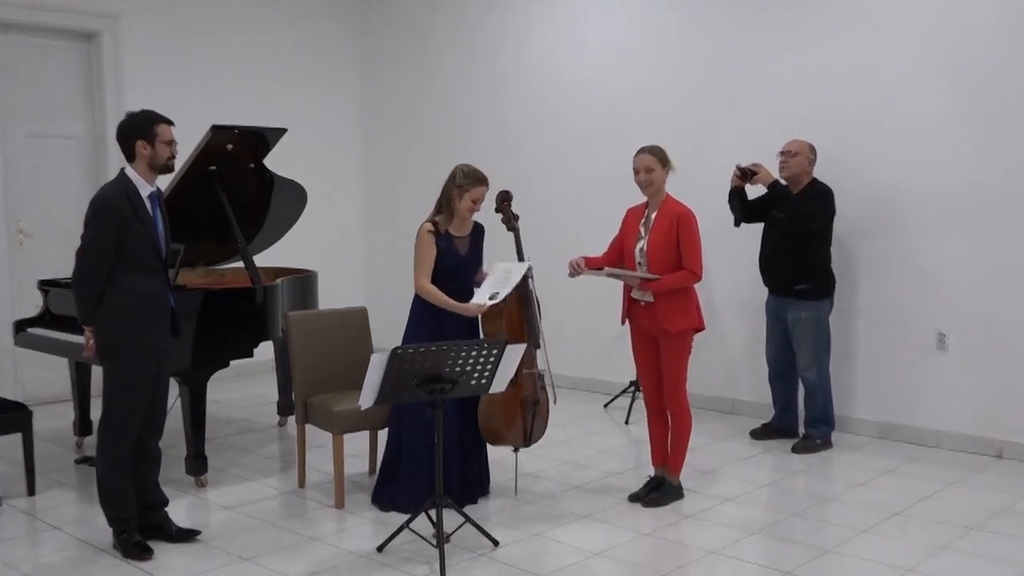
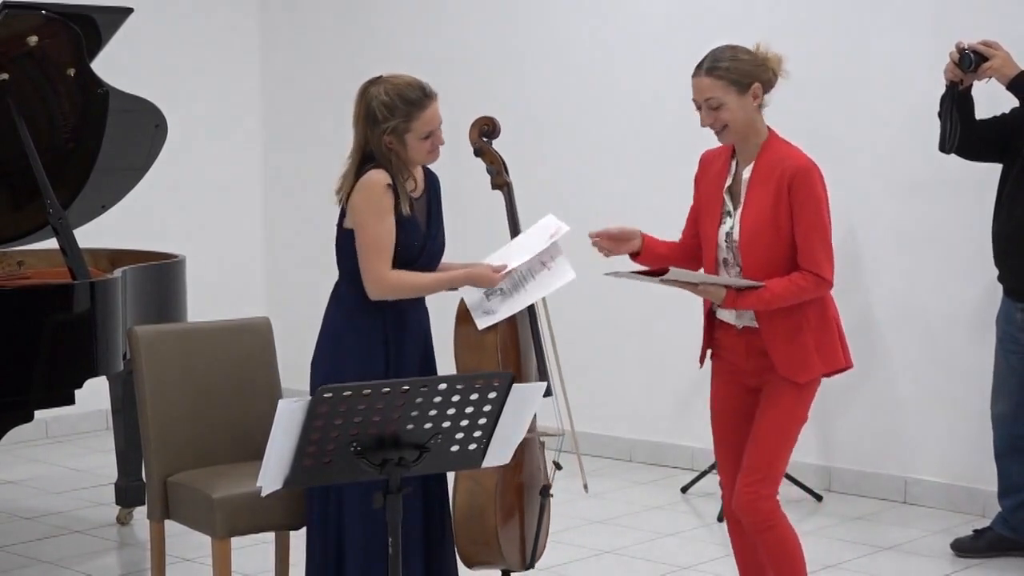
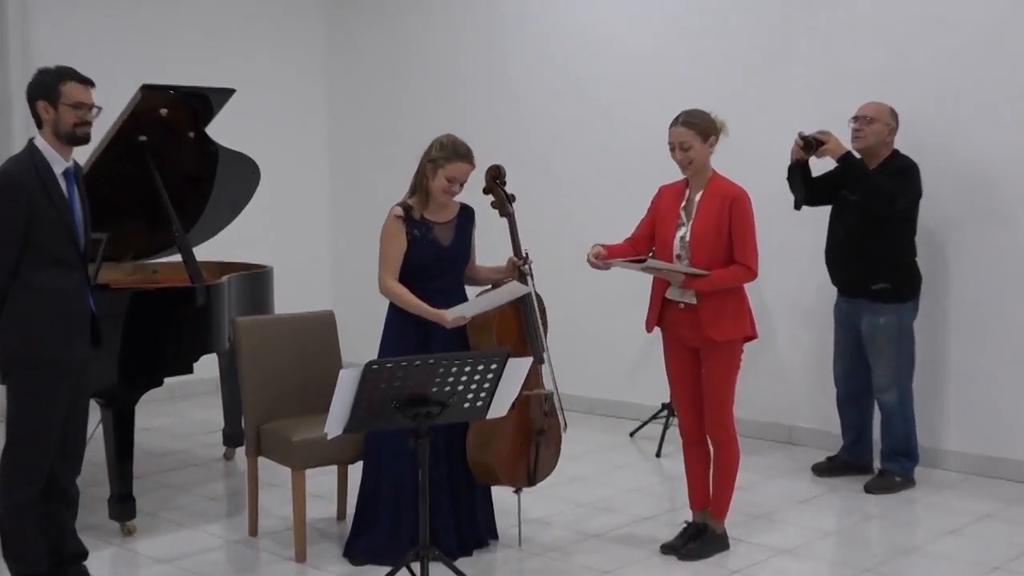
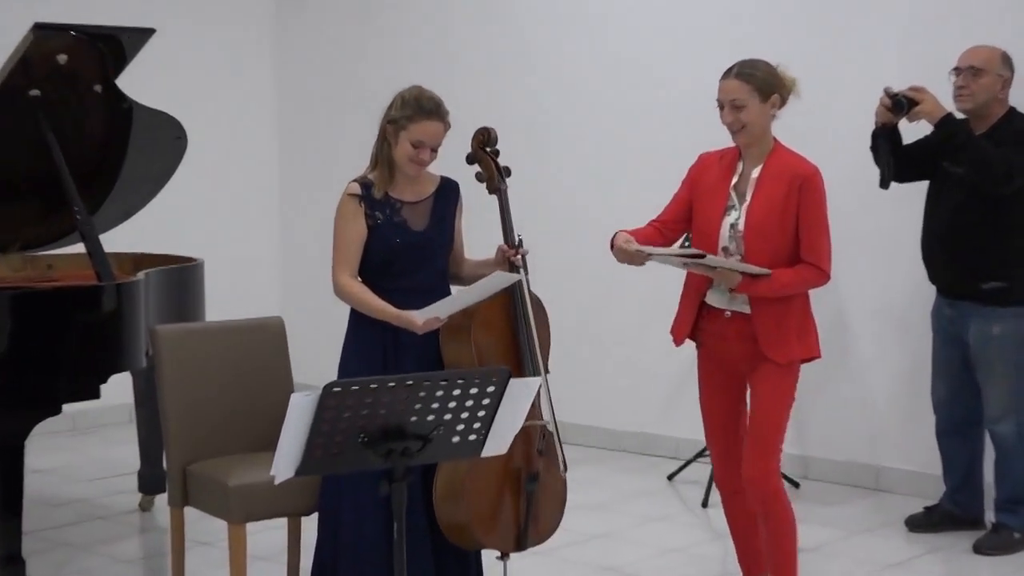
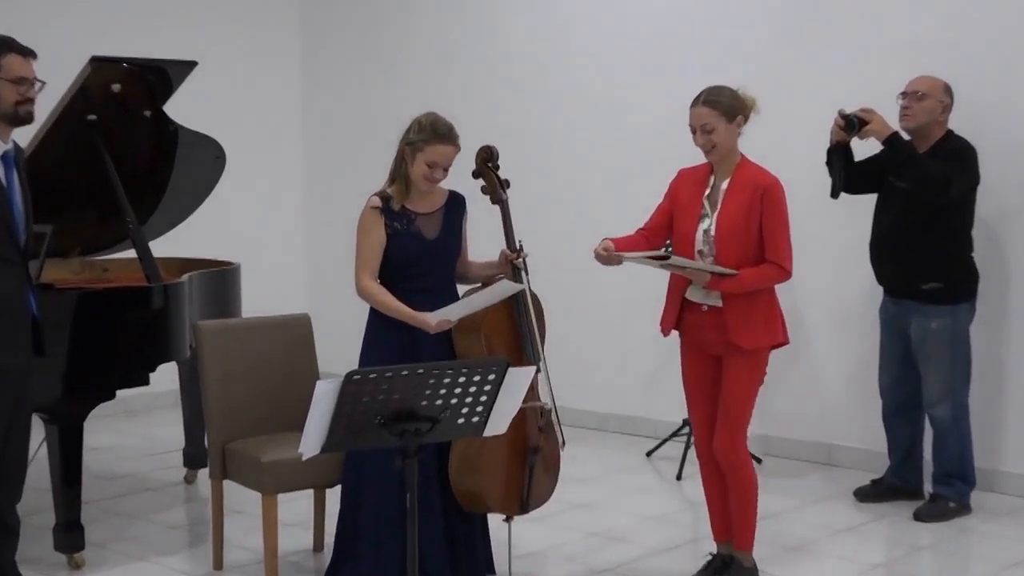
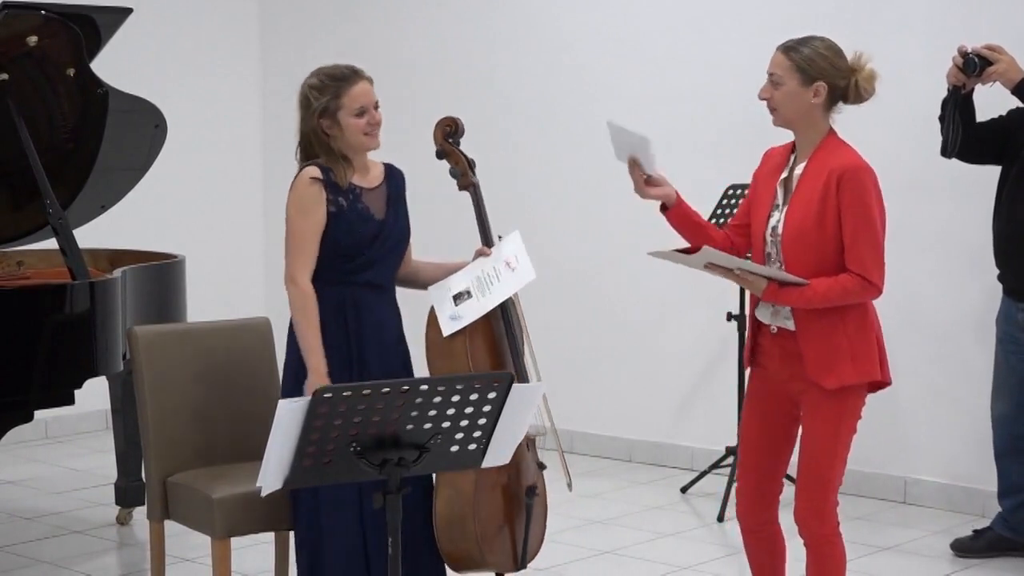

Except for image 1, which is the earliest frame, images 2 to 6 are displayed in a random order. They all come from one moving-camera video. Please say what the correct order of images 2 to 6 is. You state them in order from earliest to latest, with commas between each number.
3, 5, 4, 6, 2
